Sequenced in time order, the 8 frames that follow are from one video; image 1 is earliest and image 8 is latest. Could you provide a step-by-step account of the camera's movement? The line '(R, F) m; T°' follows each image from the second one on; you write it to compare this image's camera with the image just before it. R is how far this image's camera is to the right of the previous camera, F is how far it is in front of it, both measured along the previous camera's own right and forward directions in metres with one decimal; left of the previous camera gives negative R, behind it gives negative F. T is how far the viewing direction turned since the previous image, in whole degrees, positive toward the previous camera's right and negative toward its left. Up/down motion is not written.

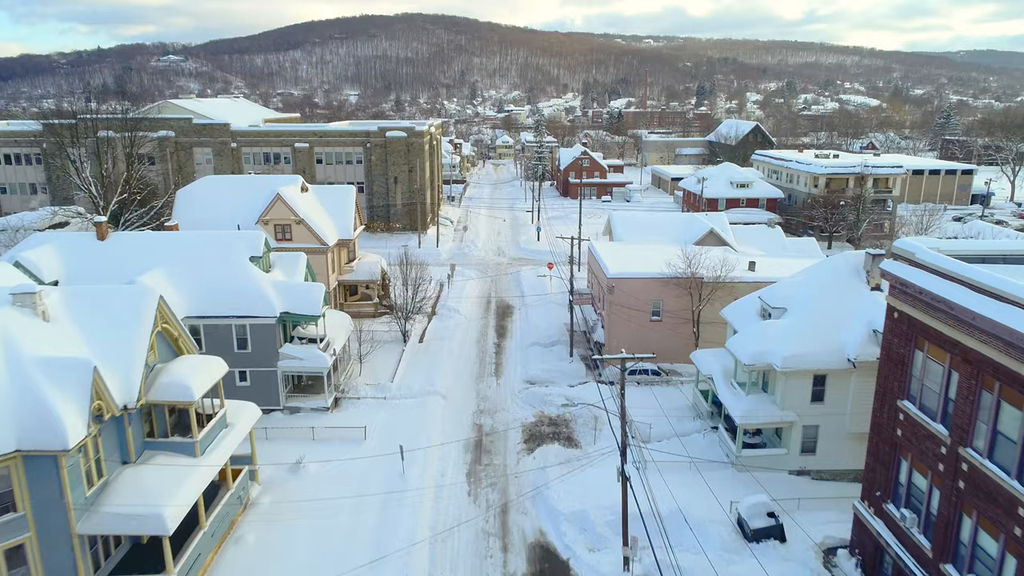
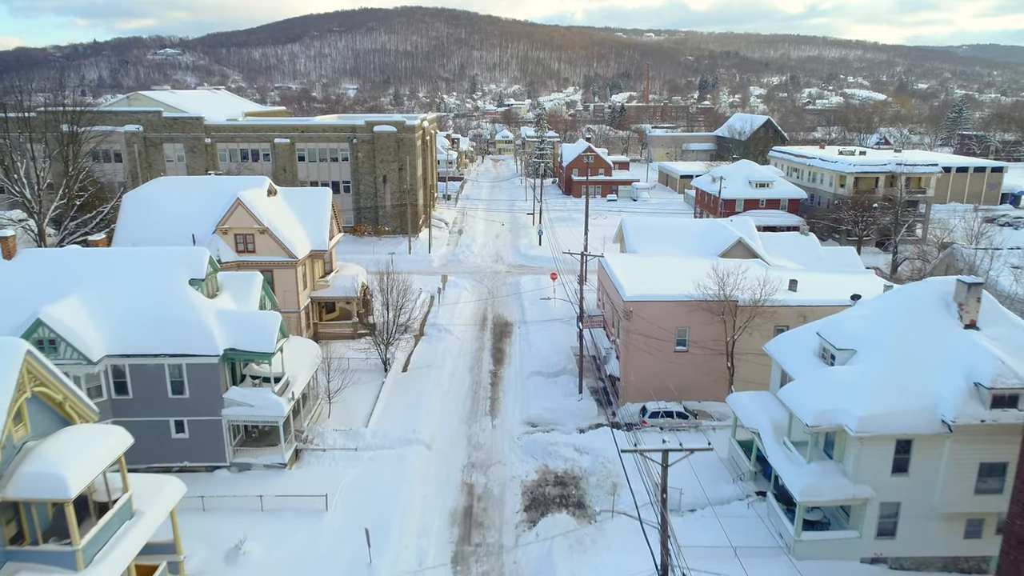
(+0.1, +4.9) m; 0°
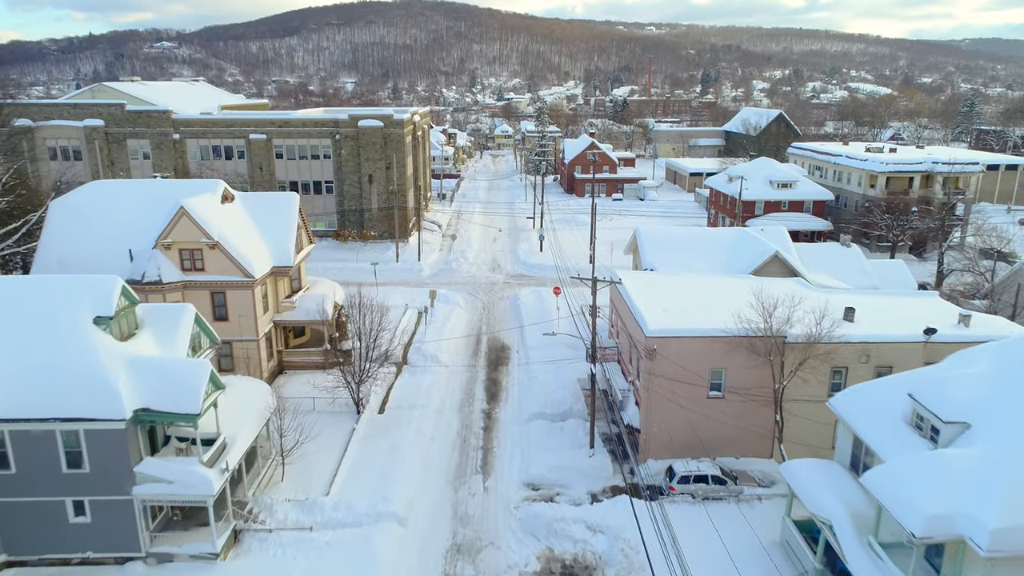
(+0.1, +4.9) m; 0°
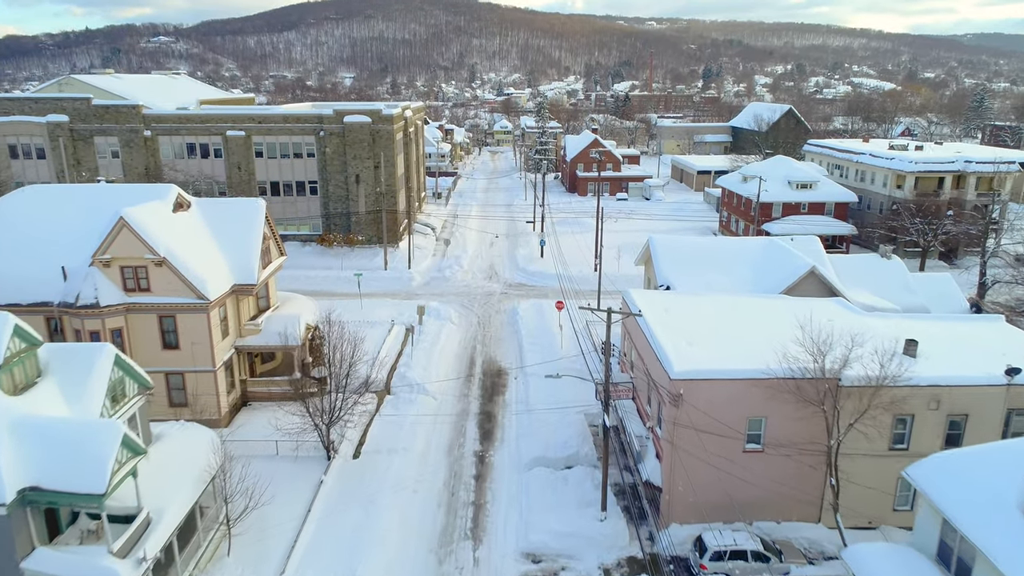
(+0.1, +3.7) m; 0°
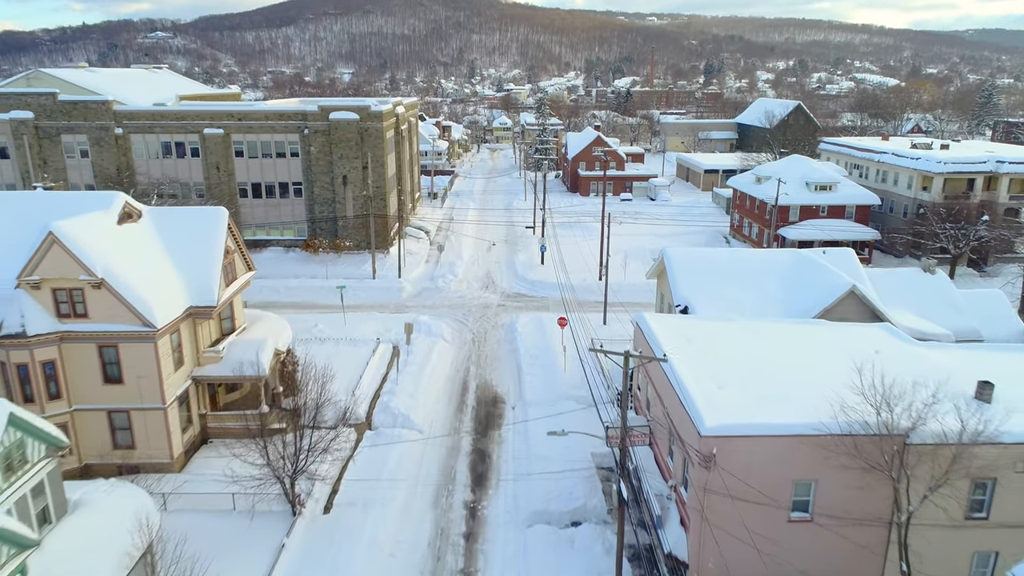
(+0.1, +3.1) m; 0°
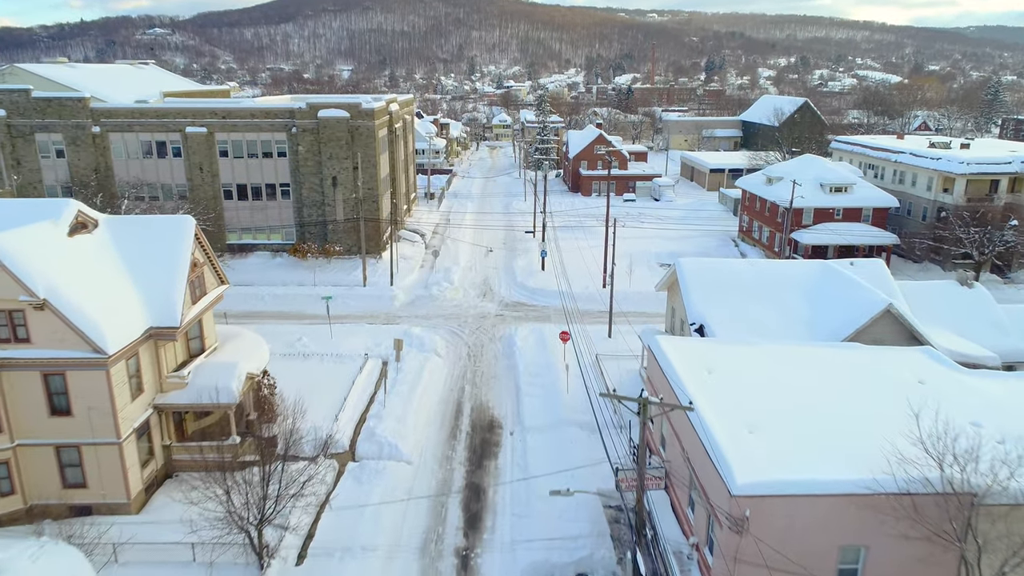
(+0.1, +2.2) m; 0°
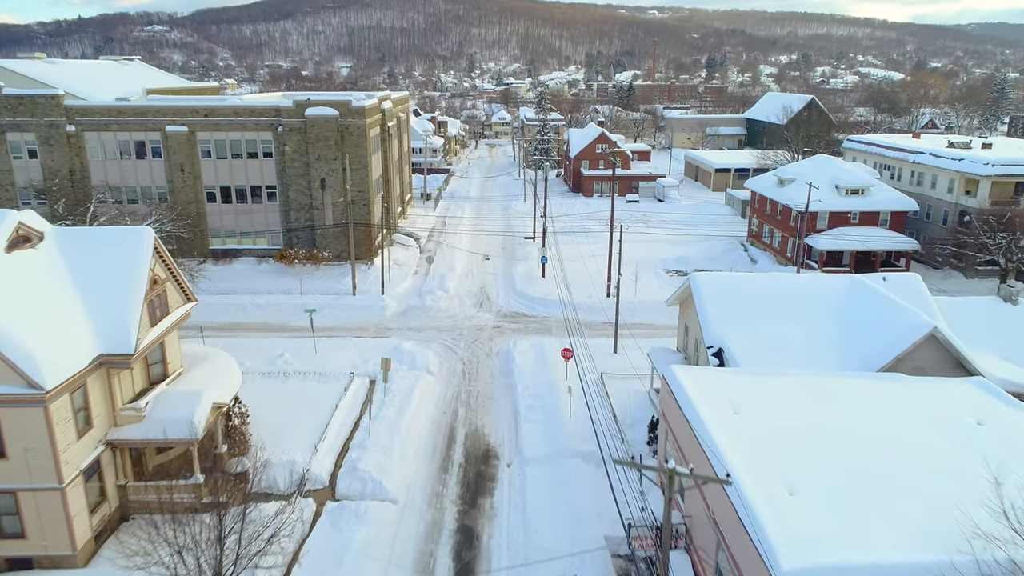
(+0.1, +2.2) m; 0°
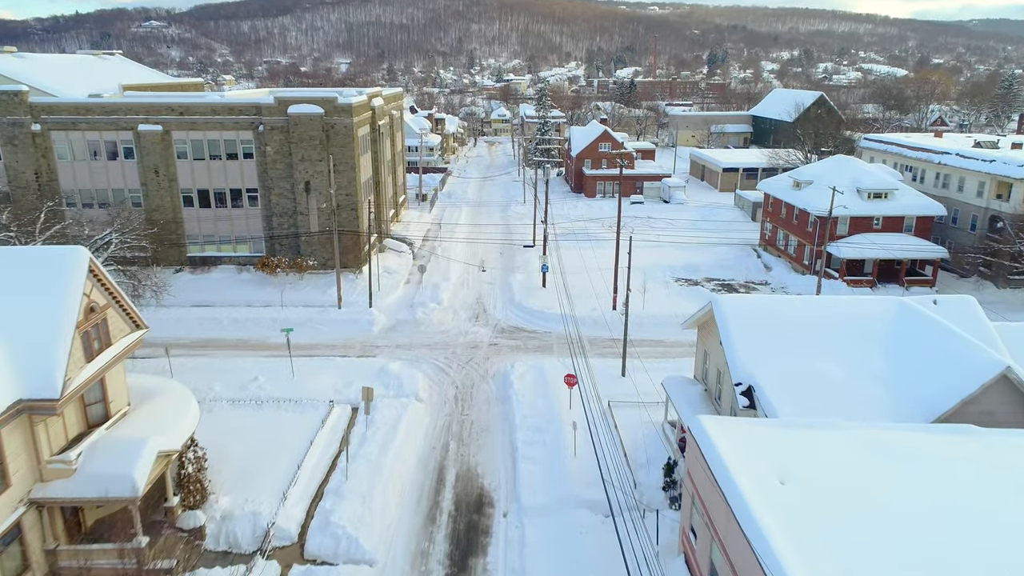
(+0.1, +2.7) m; 0°
